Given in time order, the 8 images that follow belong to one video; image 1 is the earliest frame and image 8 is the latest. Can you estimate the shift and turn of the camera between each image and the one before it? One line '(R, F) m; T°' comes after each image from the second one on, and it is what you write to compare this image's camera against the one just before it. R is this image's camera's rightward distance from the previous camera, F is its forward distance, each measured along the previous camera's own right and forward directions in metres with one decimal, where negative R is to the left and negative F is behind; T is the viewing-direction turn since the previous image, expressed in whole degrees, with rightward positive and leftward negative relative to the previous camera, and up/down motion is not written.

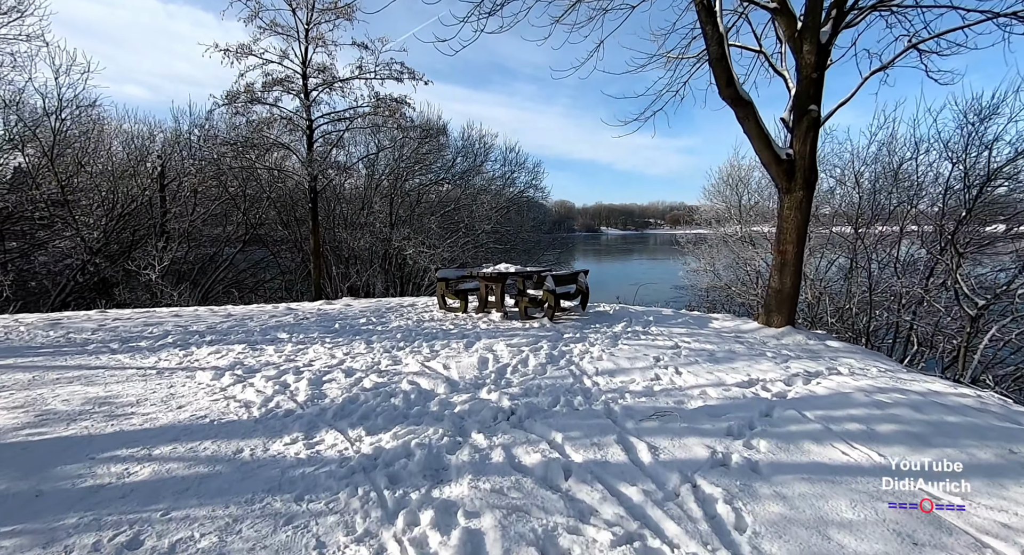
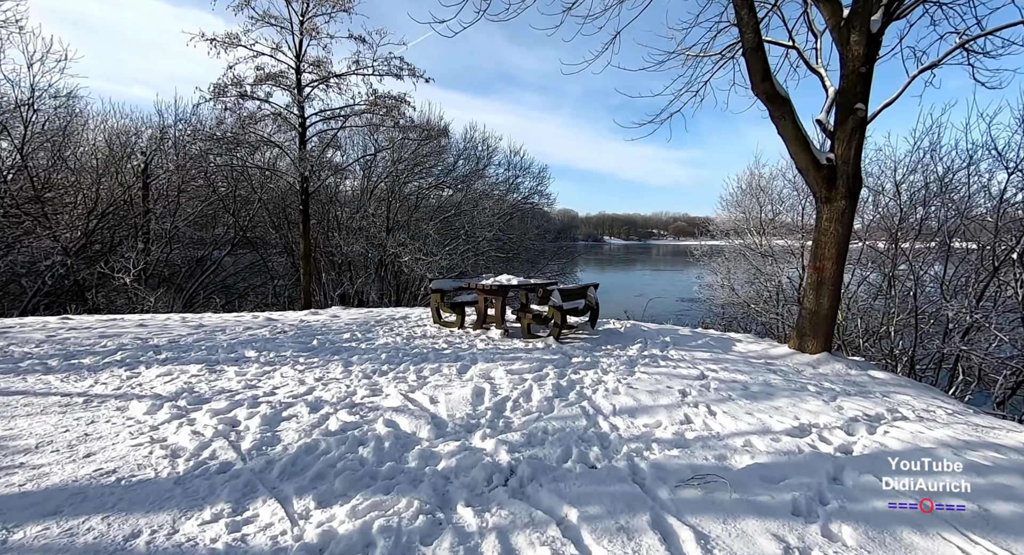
(0.0, +0.7) m; 0°
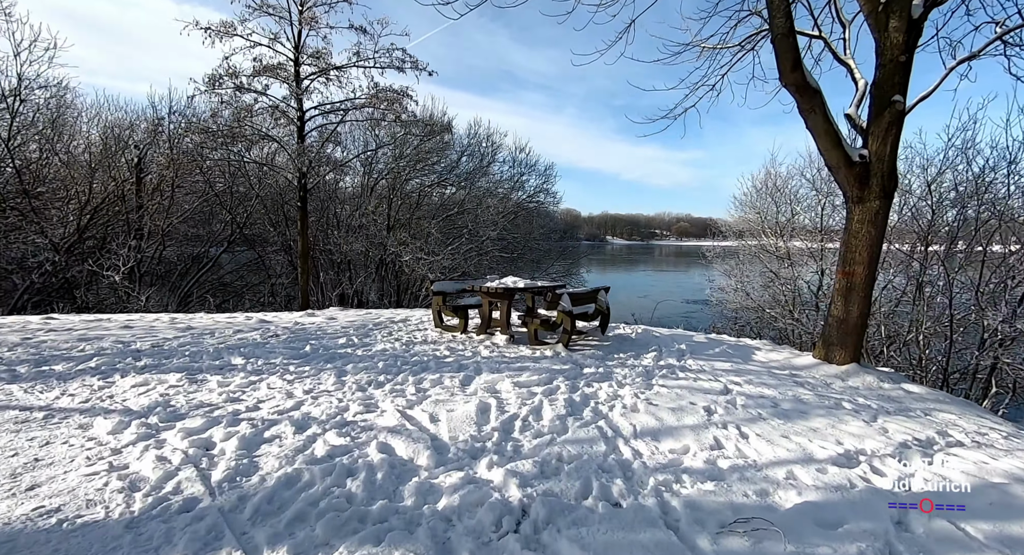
(-0.1, +0.4) m; 0°
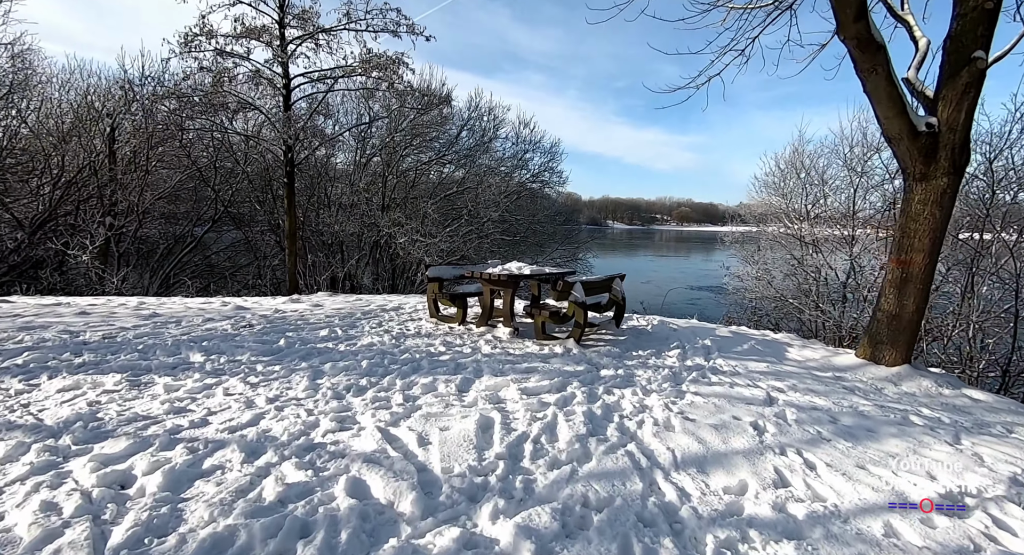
(-0.1, +0.7) m; 0°
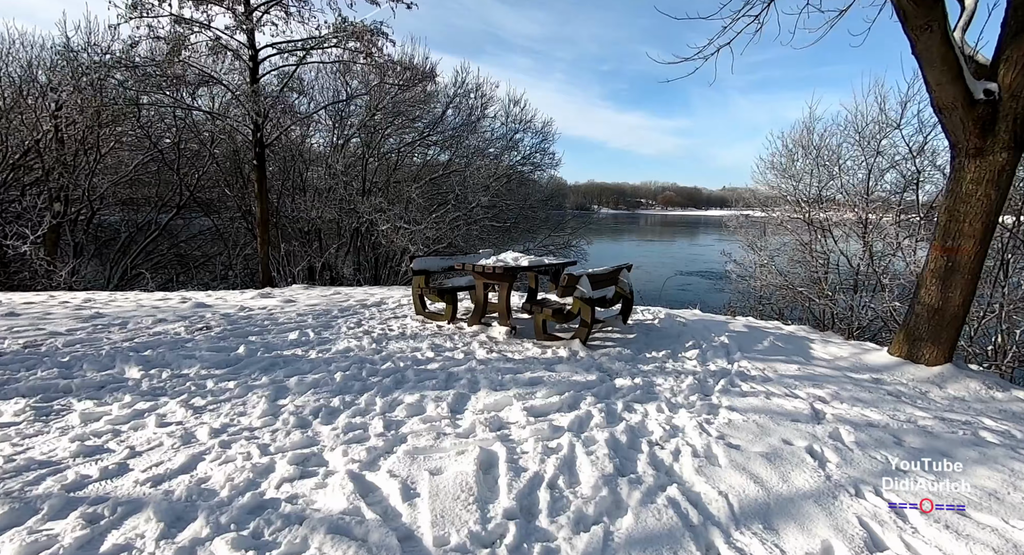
(-0.1, +0.6) m; +2°
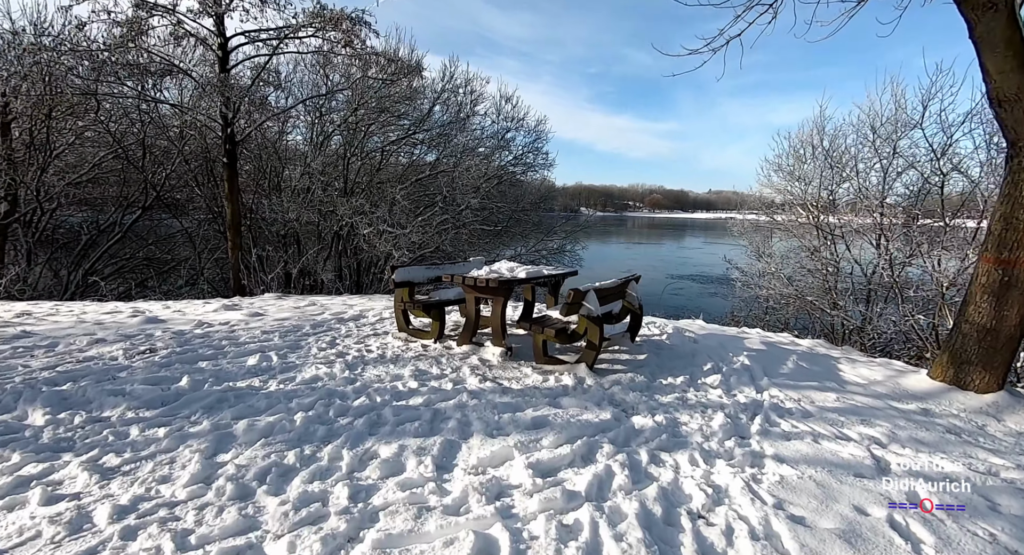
(-0.1, +0.6) m; +1°
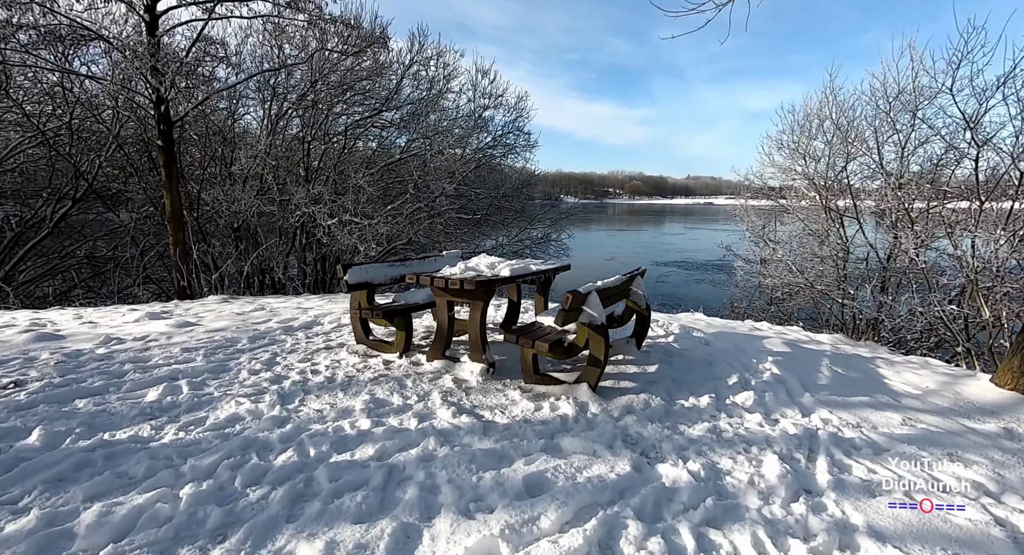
(0.0, +0.9) m; +2°
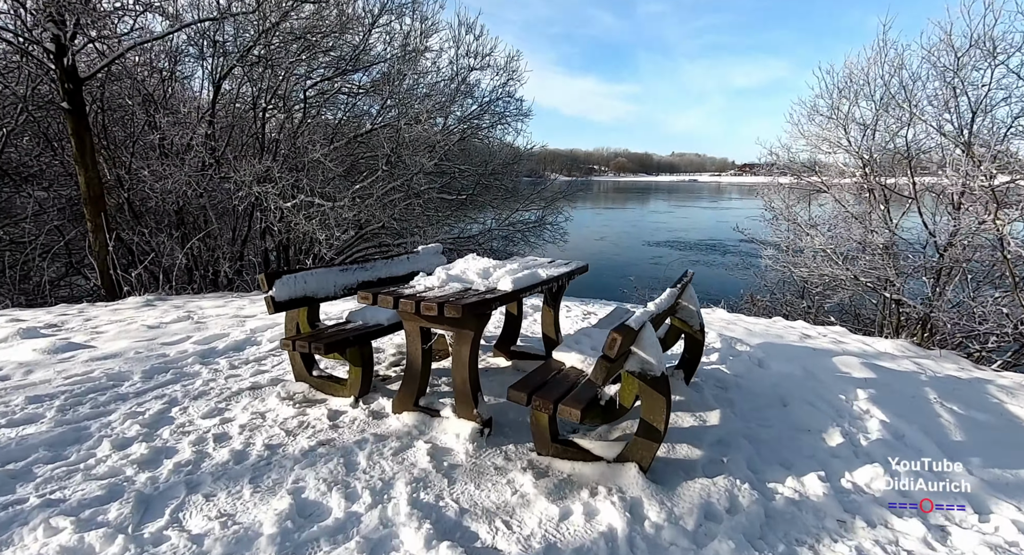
(-0.1, +1.2) m; +2°
